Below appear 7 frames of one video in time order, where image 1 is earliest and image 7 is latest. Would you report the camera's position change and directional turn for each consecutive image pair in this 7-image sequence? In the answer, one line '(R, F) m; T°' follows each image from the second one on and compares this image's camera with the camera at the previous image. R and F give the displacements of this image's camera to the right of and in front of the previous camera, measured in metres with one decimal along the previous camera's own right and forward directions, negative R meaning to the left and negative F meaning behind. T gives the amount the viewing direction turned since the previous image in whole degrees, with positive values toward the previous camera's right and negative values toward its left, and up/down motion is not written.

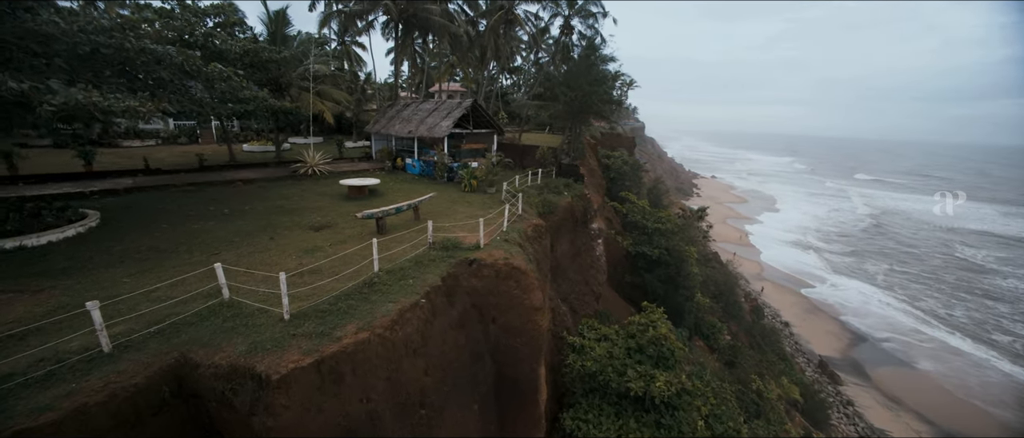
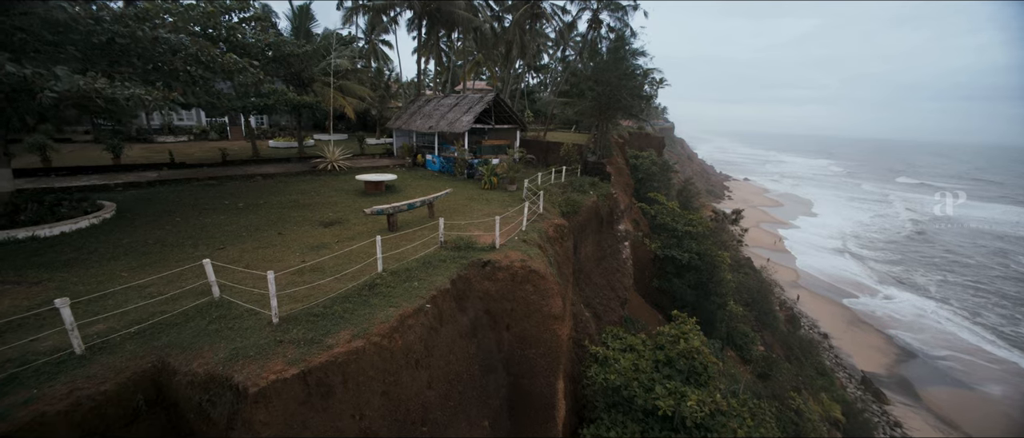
(+0.1, +0.7) m; -3°
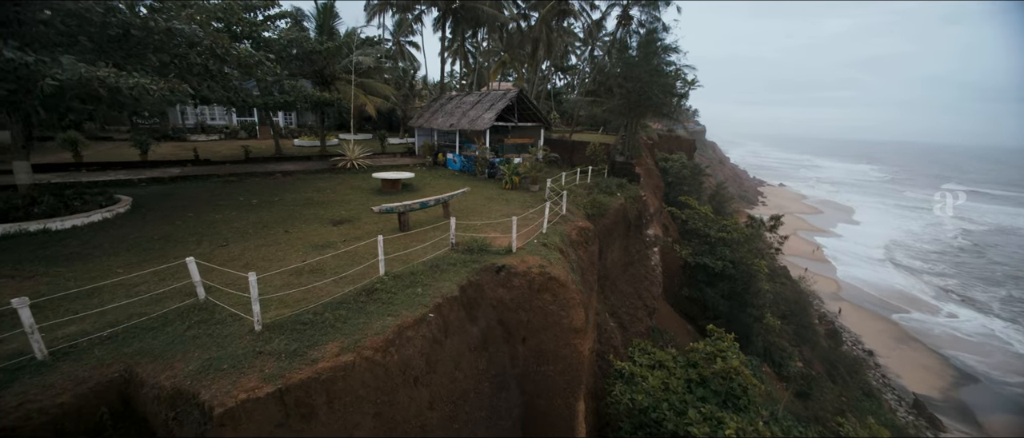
(+0.1, +0.8) m; -4°
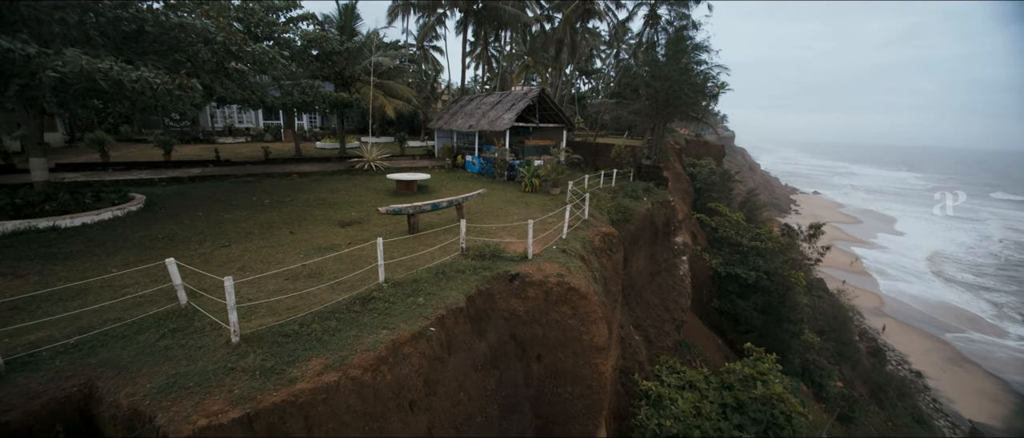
(+0.1, +0.7) m; -3°
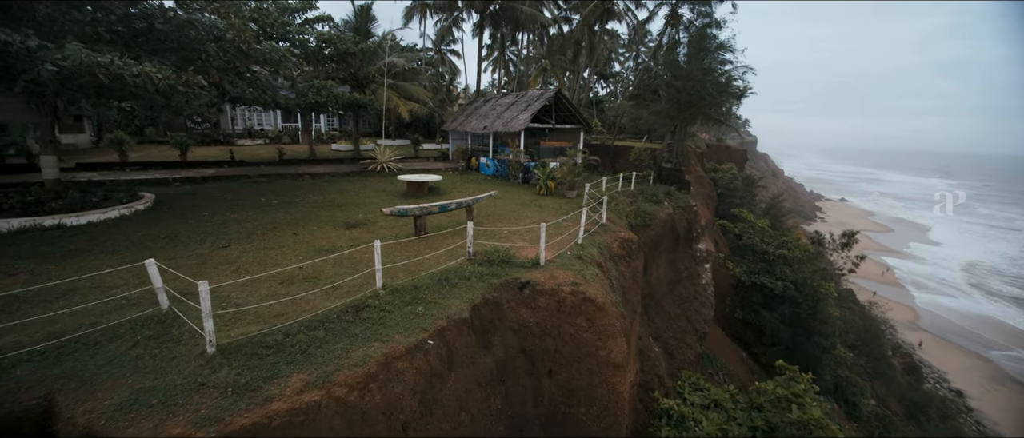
(+0.1, +0.5) m; -2°
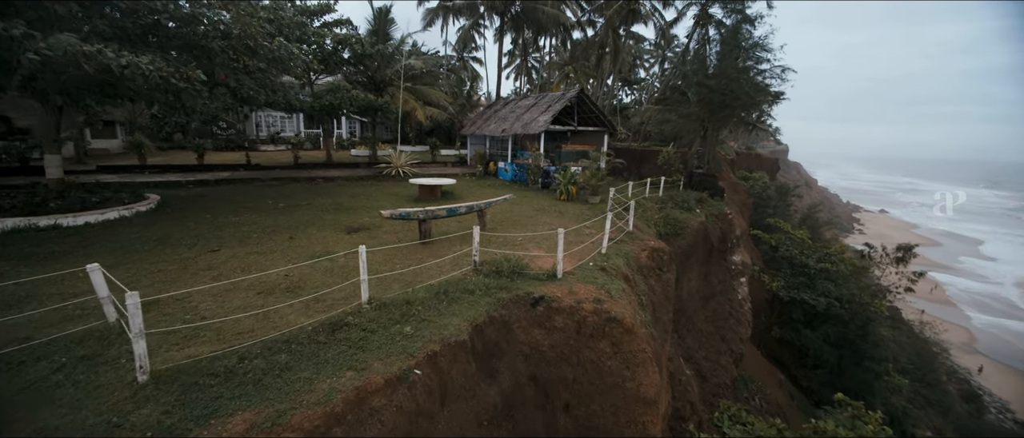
(+0.1, +0.8) m; -3°
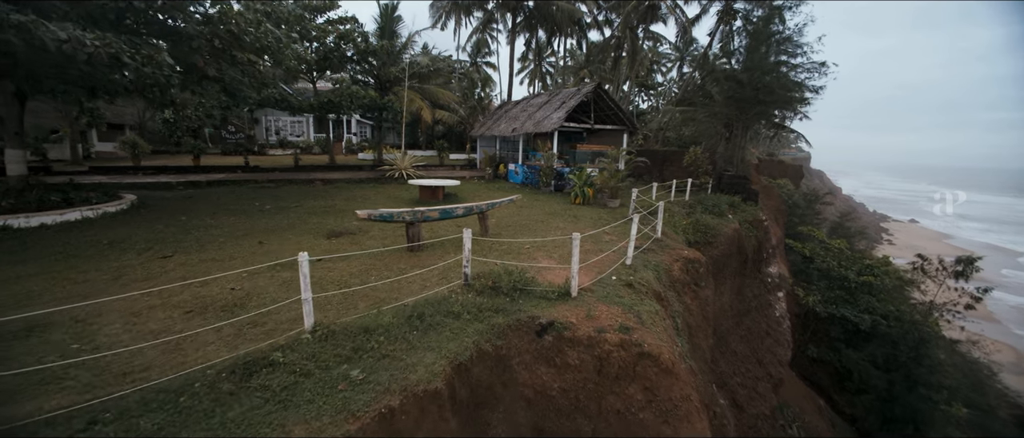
(+0.1, +1.2) m; -2°
